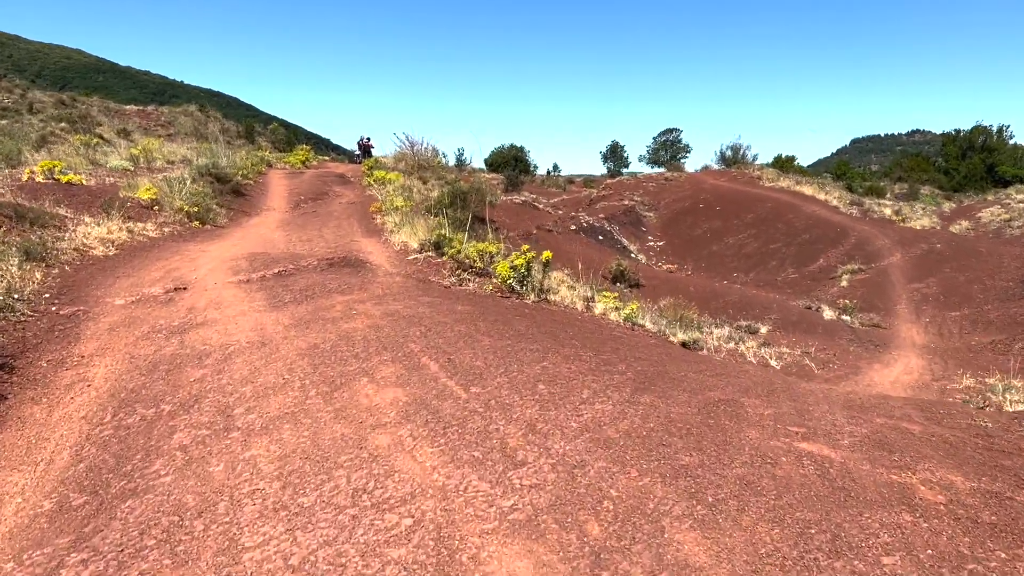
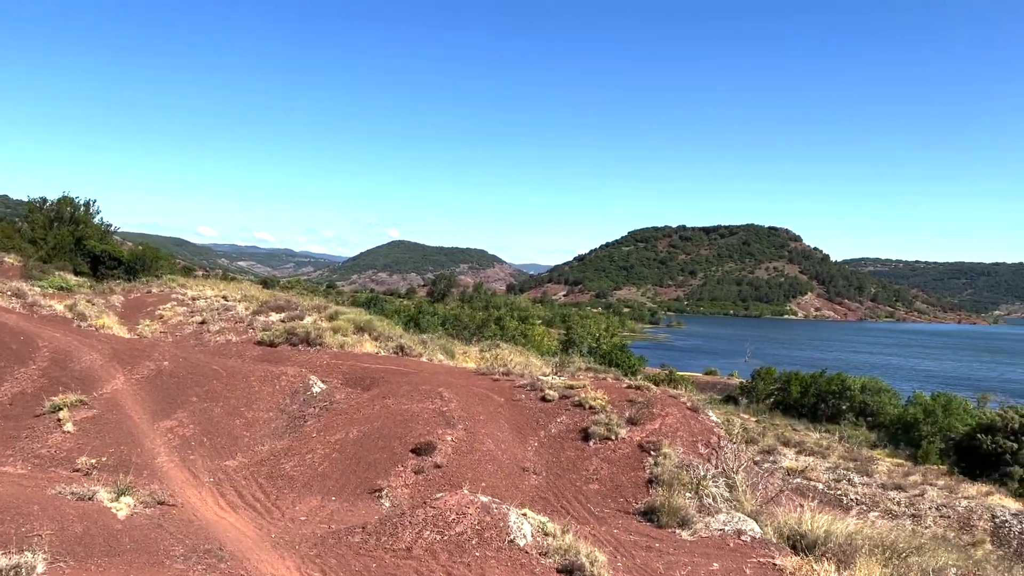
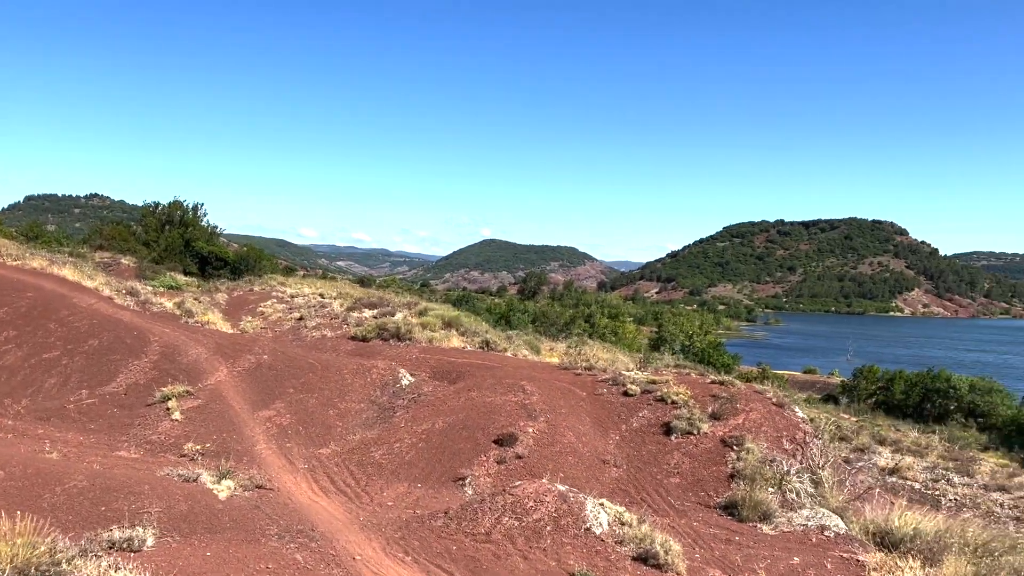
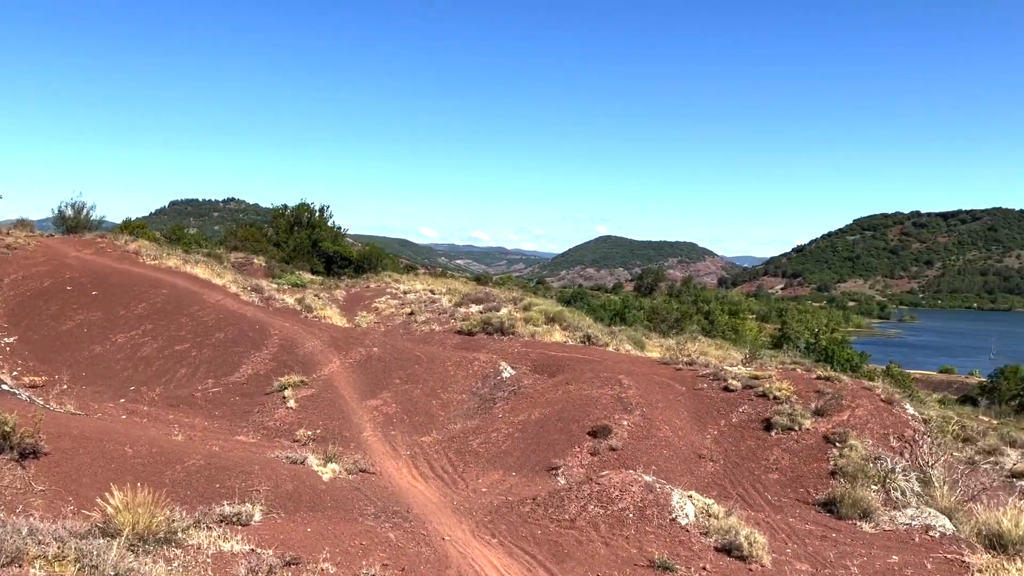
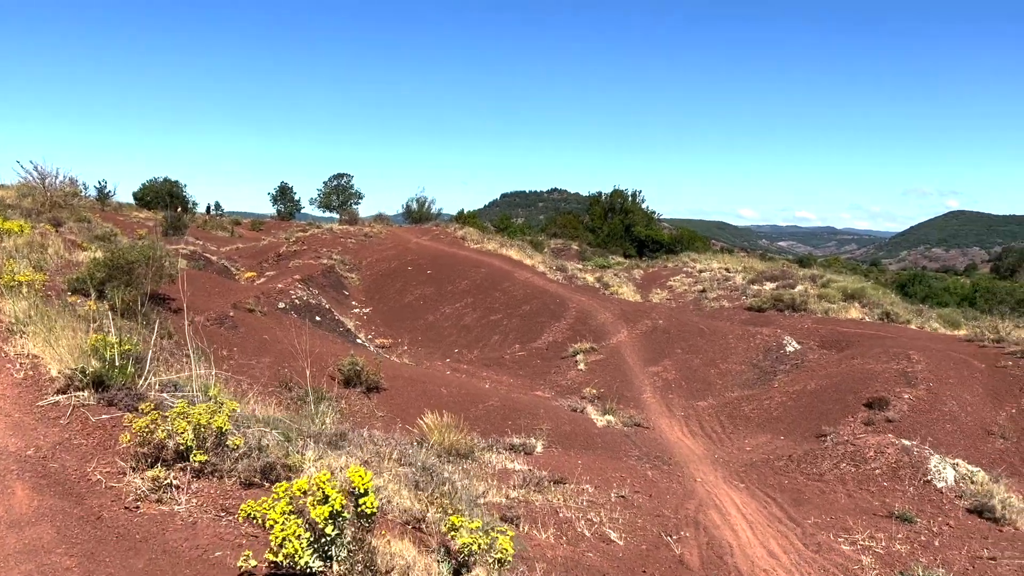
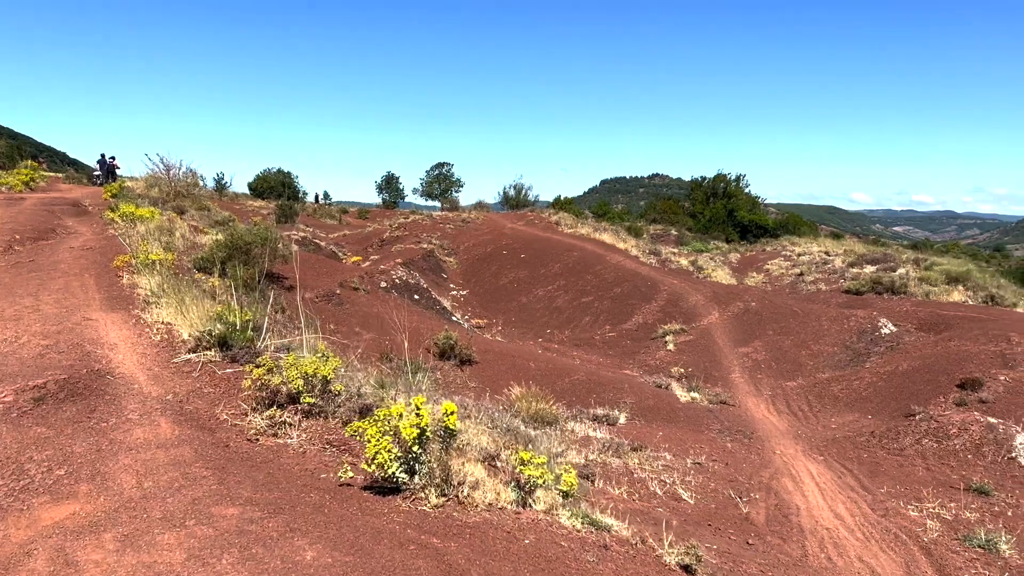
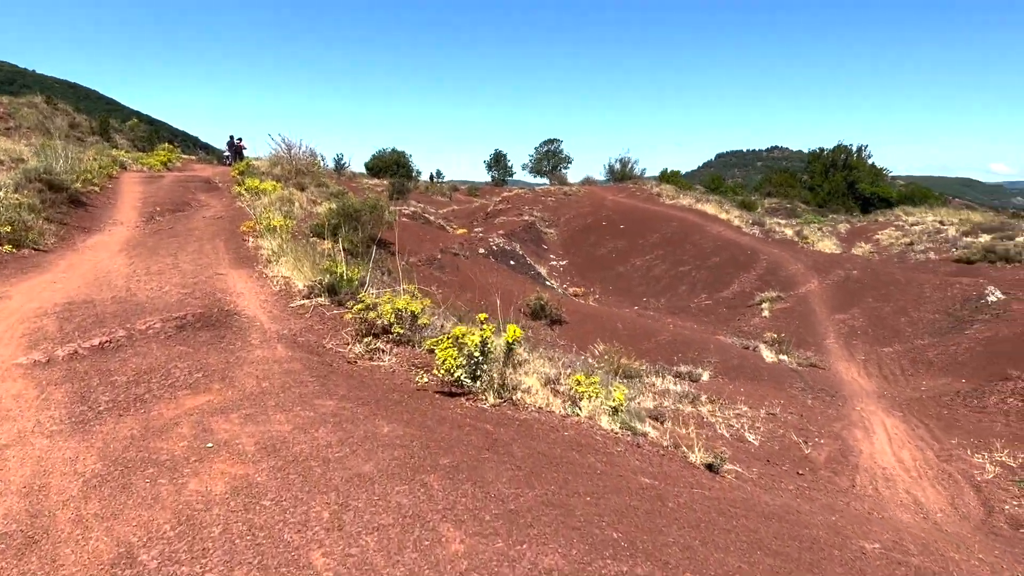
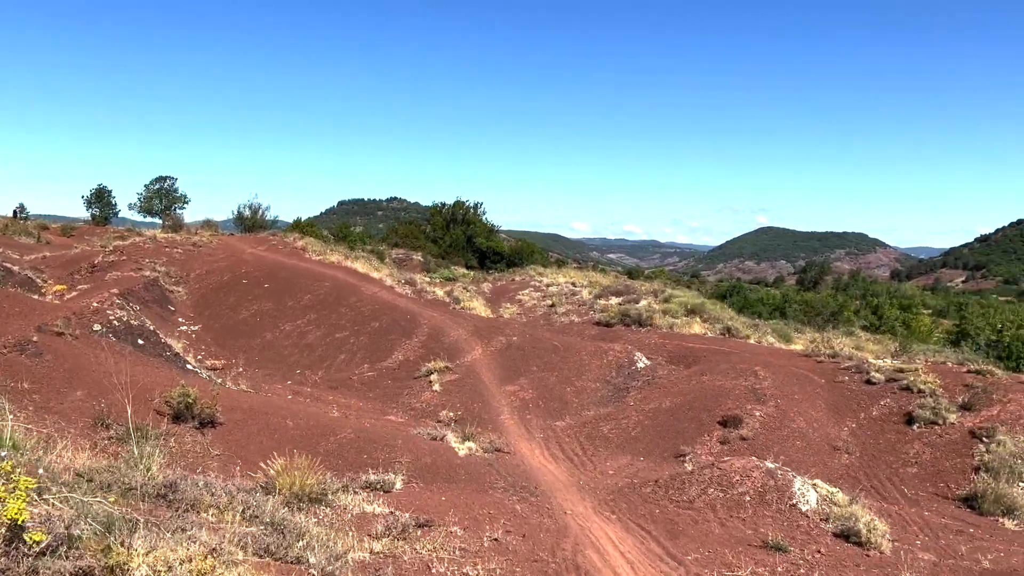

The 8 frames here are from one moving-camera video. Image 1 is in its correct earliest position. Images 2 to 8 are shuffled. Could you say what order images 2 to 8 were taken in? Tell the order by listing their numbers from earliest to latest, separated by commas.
7, 6, 5, 8, 4, 3, 2
